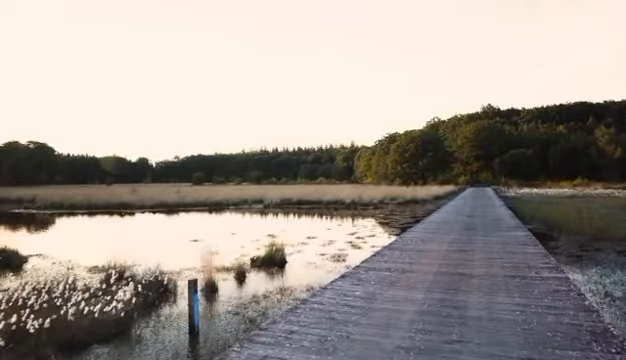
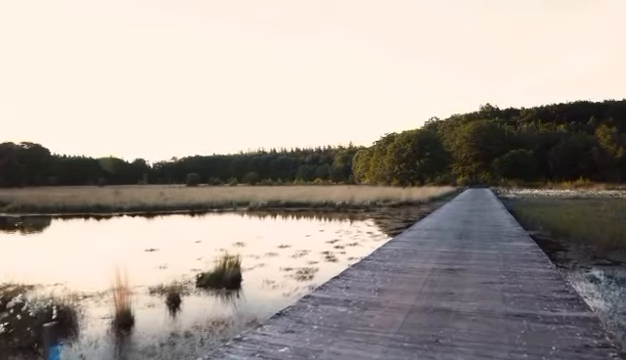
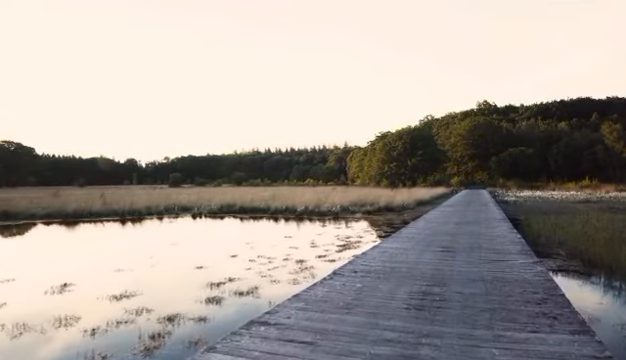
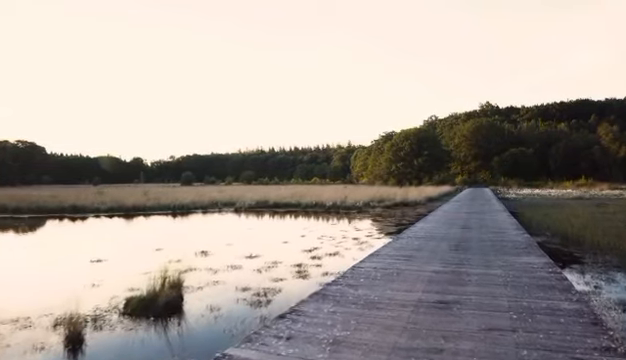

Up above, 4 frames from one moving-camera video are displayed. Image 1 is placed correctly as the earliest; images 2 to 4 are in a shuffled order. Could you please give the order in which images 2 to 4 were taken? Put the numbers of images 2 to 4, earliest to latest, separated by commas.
2, 4, 3
